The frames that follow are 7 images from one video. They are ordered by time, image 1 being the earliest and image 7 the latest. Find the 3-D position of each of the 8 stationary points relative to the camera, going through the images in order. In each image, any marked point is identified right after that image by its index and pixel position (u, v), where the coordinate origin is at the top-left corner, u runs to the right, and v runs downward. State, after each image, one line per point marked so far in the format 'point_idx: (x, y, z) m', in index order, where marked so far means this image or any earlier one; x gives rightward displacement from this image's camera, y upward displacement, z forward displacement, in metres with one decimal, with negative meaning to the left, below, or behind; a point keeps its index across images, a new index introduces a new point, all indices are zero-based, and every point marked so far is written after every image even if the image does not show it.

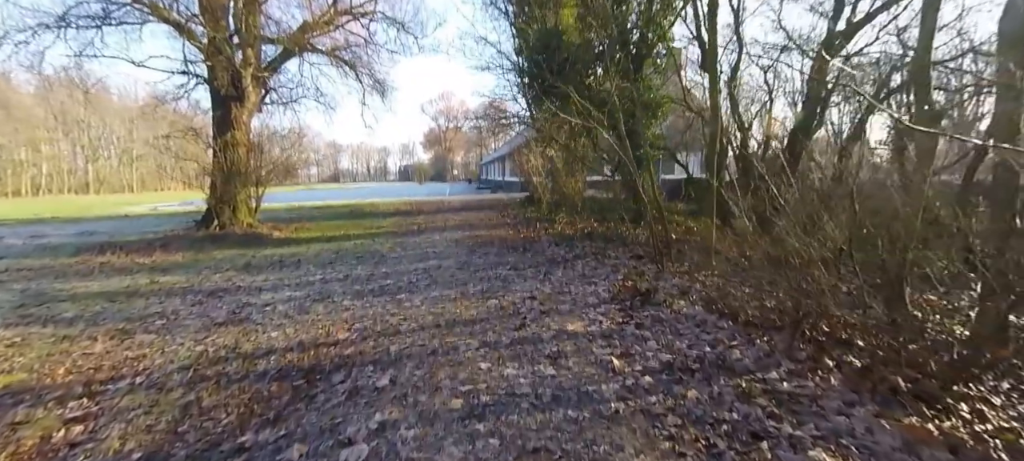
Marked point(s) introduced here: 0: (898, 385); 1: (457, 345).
0: (+2.5, -1.0, +2.8) m
1: (-0.5, -1.0, +3.9) m
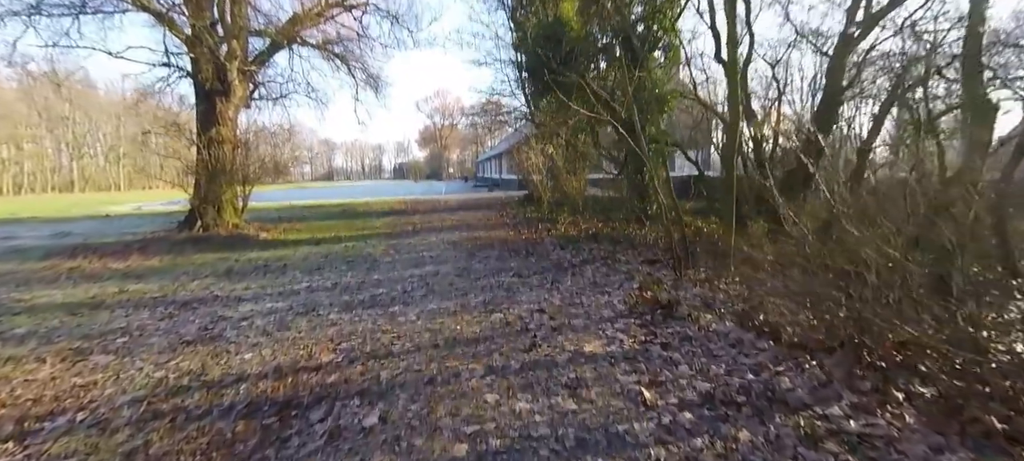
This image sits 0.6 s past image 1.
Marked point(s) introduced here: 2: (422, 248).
0: (+2.6, -1.1, +2.3) m
1: (-0.4, -1.1, +3.3) m
2: (-1.9, -0.4, +9.0) m
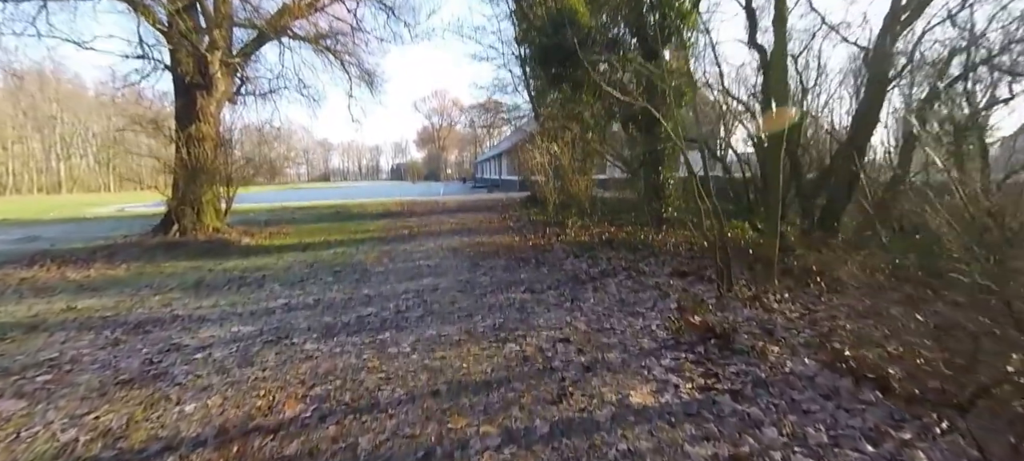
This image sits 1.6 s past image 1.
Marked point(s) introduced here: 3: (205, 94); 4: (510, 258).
0: (+2.8, -1.2, +1.5) m
1: (-0.3, -1.2, +2.5) m
2: (-1.8, -0.5, +8.1) m
3: (-8.4, +3.7, +11.7) m
4: (0.0, -0.5, +7.3) m
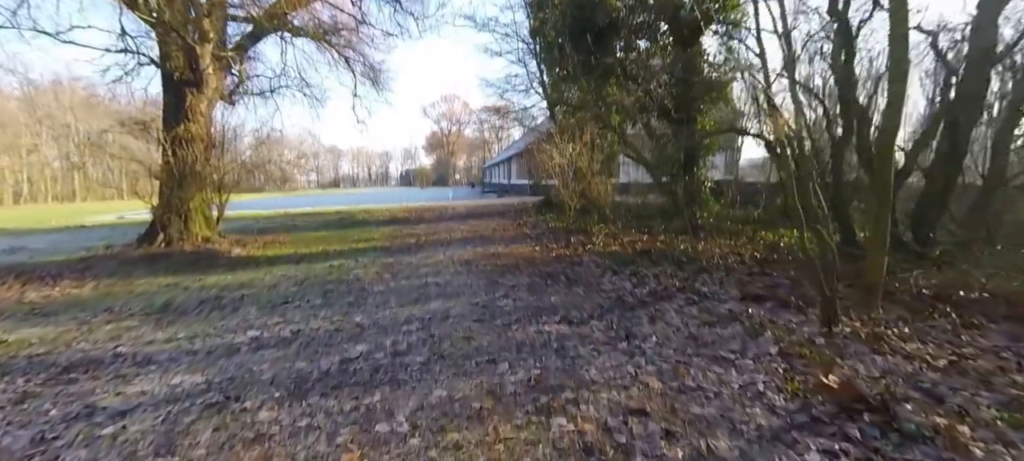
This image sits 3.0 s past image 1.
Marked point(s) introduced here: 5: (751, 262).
0: (+3.0, -1.2, +0.2) m
1: (0.0, -1.3, +1.2) m
2: (-1.4, -0.6, +7.0) m
3: (-8.0, +3.5, +10.7) m
4: (+0.3, -0.6, +6.1) m
5: (+4.0, -0.6, +7.2) m
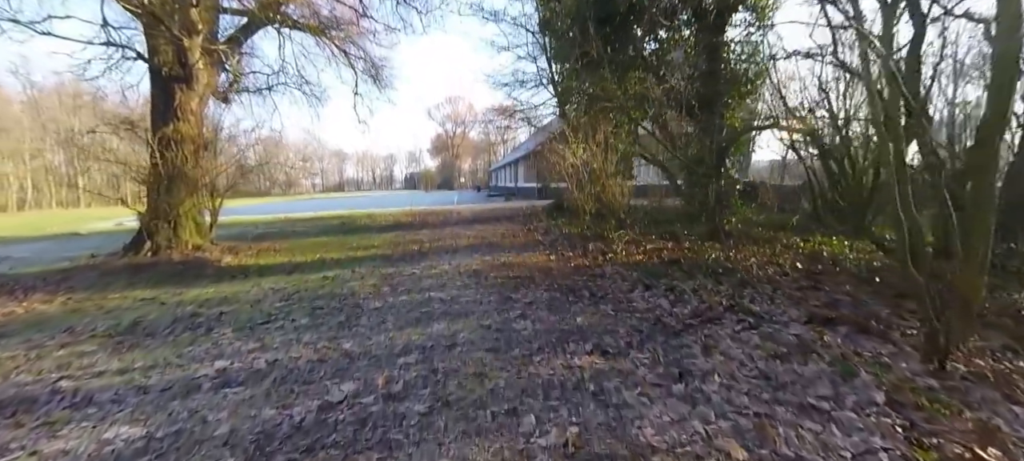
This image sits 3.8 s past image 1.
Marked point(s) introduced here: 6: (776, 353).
0: (+3.1, -1.3, -0.6) m
1: (+0.1, -1.3, +0.5) m
2: (-1.2, -0.8, +6.2) m
3: (-7.7, +3.3, +10.1) m
4: (+0.5, -0.7, +5.3) m
5: (+4.2, -0.7, +6.4) m
6: (+2.1, -0.9, +3.3) m
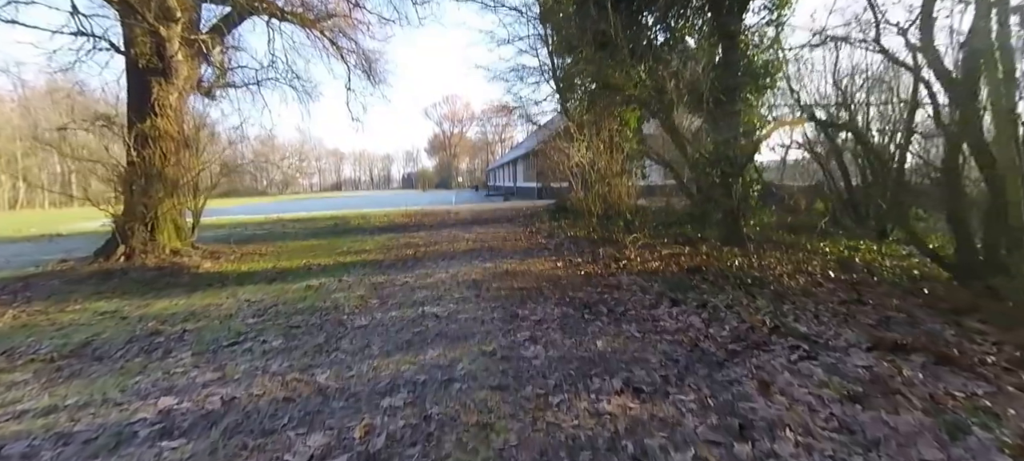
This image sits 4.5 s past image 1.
0: (+3.2, -1.3, -1.3) m
1: (+0.2, -1.4, -0.2) m
2: (-1.2, -0.8, +5.5) m
3: (-7.7, +3.3, +9.4) m
4: (+0.6, -0.8, +4.7) m
5: (+4.3, -0.7, +5.7) m
6: (+2.1, -1.0, +2.7) m
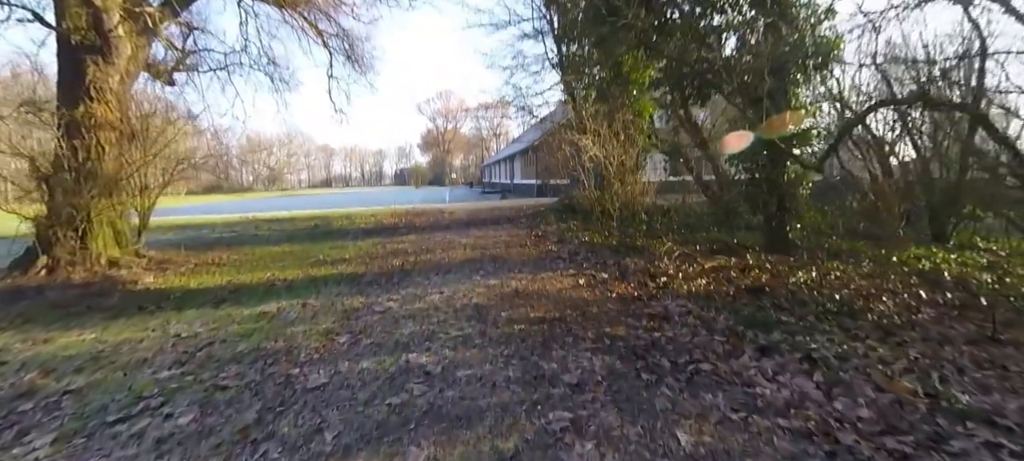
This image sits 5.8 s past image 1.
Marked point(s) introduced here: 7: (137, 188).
0: (+3.5, -1.5, -2.6) m
1: (+0.4, -1.6, -1.5) m
2: (-1.0, -1.0, +4.2) m
3: (-7.6, +3.2, +7.9) m
4: (+0.7, -0.9, +3.4) m
5: (+4.4, -0.9, +4.5) m
6: (+2.3, -1.2, +1.4) m
7: (-7.4, +0.8, +8.5) m
